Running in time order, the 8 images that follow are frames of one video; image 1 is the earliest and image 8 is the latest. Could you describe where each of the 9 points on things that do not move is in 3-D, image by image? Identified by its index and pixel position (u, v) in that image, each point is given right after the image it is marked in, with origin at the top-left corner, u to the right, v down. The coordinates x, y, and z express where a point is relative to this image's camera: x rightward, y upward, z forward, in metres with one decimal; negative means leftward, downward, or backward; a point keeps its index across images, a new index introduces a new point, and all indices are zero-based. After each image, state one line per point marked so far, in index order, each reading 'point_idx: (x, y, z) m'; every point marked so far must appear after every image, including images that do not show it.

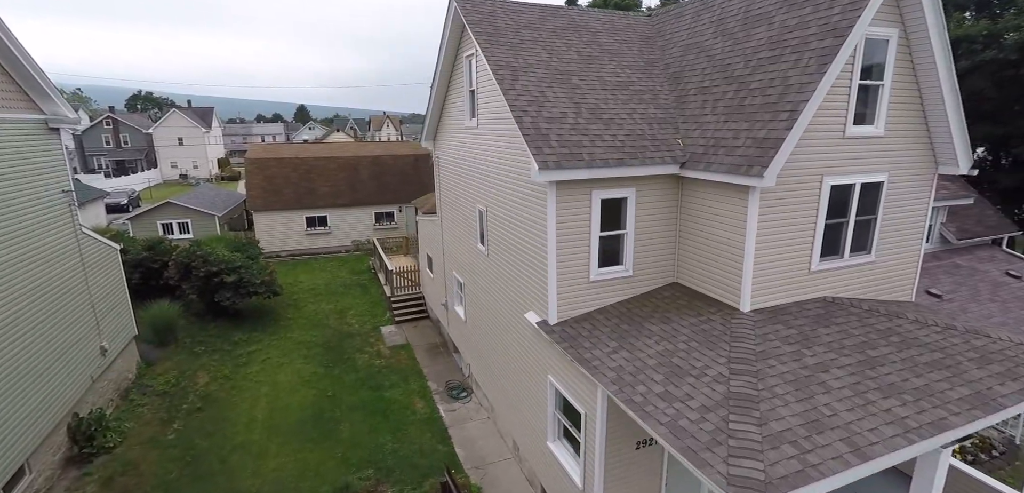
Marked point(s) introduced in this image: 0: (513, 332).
0: (+0.1, -1.6, +9.9) m
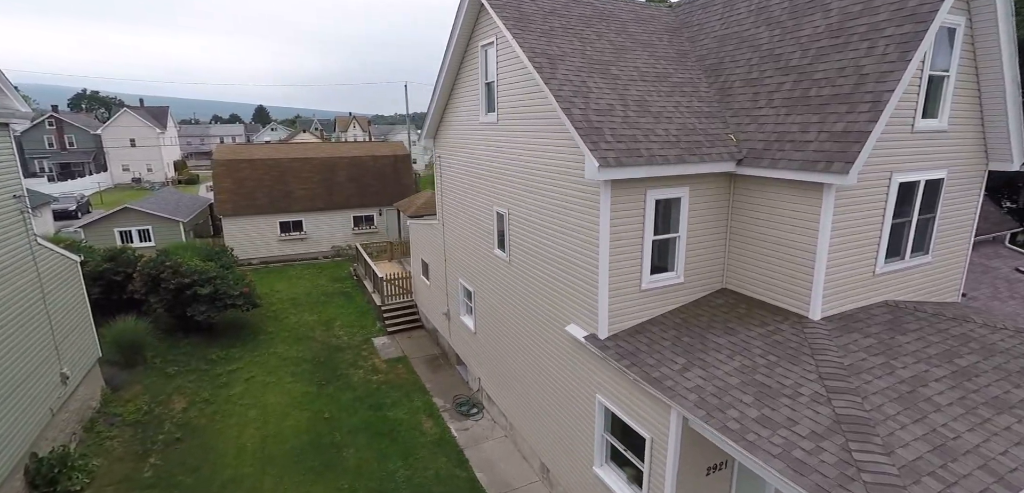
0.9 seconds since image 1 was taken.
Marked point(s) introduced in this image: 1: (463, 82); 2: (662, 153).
0: (+0.7, -1.7, +9.1) m
1: (-1.1, +3.6, +11.3) m
2: (+2.0, +1.3, +7.1) m
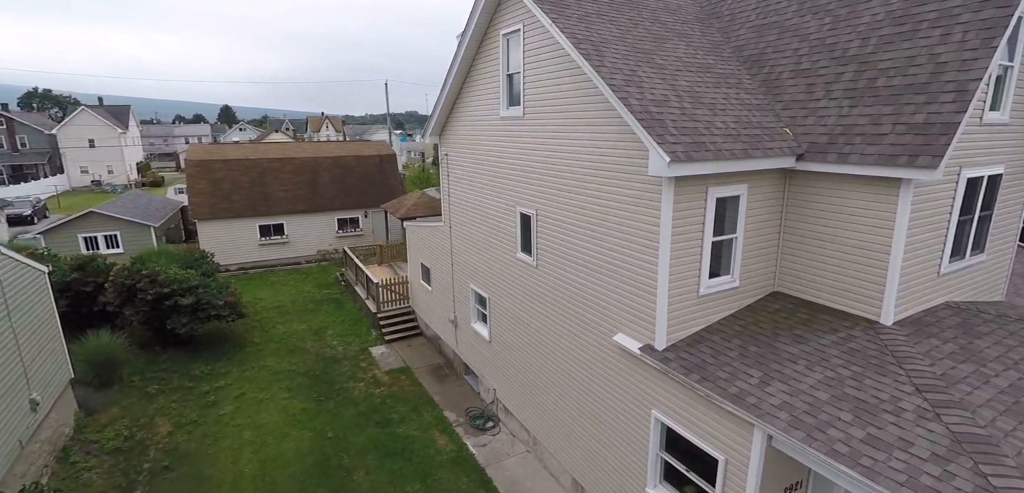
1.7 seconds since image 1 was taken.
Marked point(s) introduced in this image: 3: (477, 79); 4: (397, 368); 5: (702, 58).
0: (+1.2, -1.8, +8.4) m
1: (-0.7, +3.5, +10.6) m
2: (+2.7, +1.3, +6.5) m
3: (-0.7, +3.5, +10.7) m
4: (-3.3, -3.5, +14.8) m
5: (+3.1, +3.1, +8.6) m
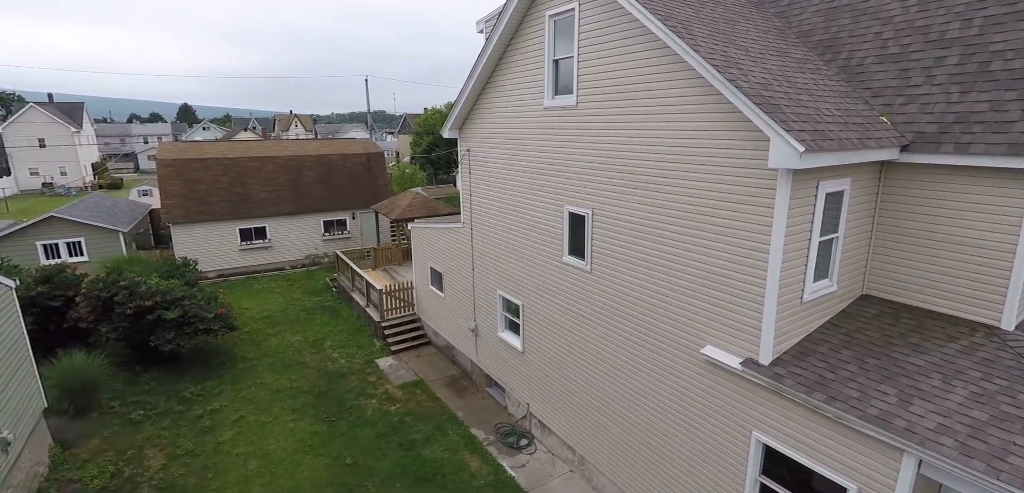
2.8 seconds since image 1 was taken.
0: (+2.2, -1.8, +7.6) m
1: (0.0, +3.5, +9.7) m
2: (+3.7, +1.2, +5.8) m
3: (0.0, +3.4, +9.8) m
4: (-2.7, -3.6, +13.7) m
5: (+4.0, +3.1, +7.9) m
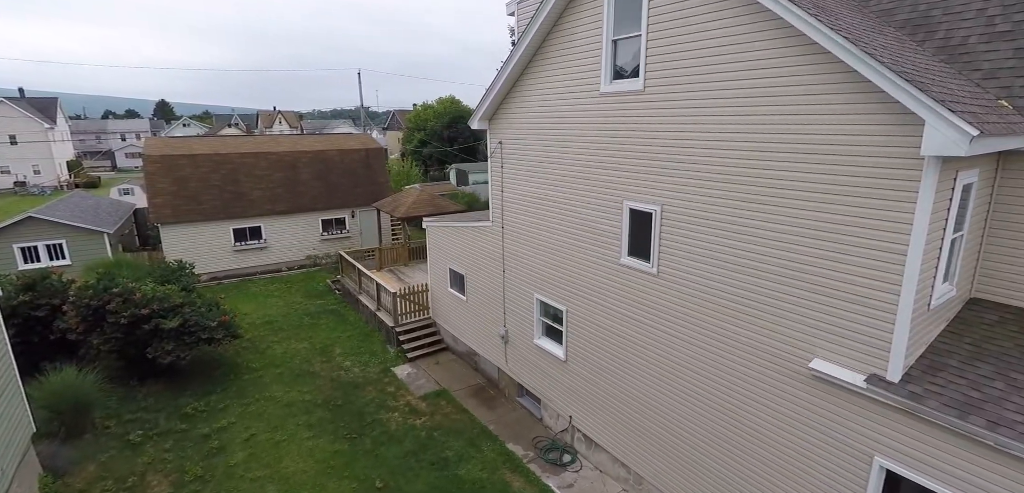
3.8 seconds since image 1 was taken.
0: (+3.1, -1.8, +6.8) m
1: (+0.9, +3.5, +8.8) m
2: (+4.7, +1.2, +5.0) m
3: (+0.8, +3.4, +8.9) m
4: (-2.0, -3.6, +12.8) m
5: (+4.9, +3.1, +7.2) m
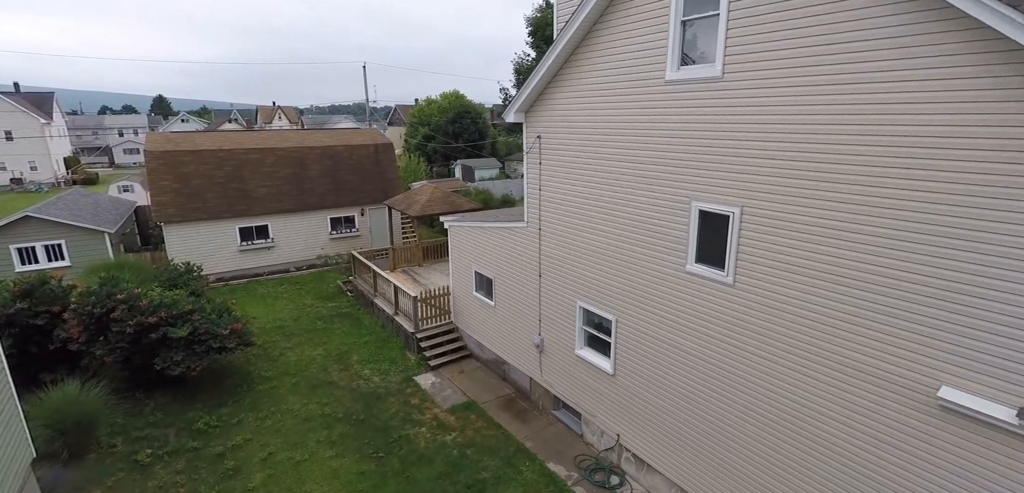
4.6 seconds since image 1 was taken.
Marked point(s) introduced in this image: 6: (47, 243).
0: (+3.9, -1.9, +6.0) m
1: (+1.6, +3.4, +7.9) m
2: (+5.5, +1.1, +4.2) m
3: (+1.6, +3.3, +8.0) m
4: (-1.2, -3.6, +12.0) m
5: (+5.6, +3.1, +6.3) m
6: (-15.9, +0.1, +17.7) m
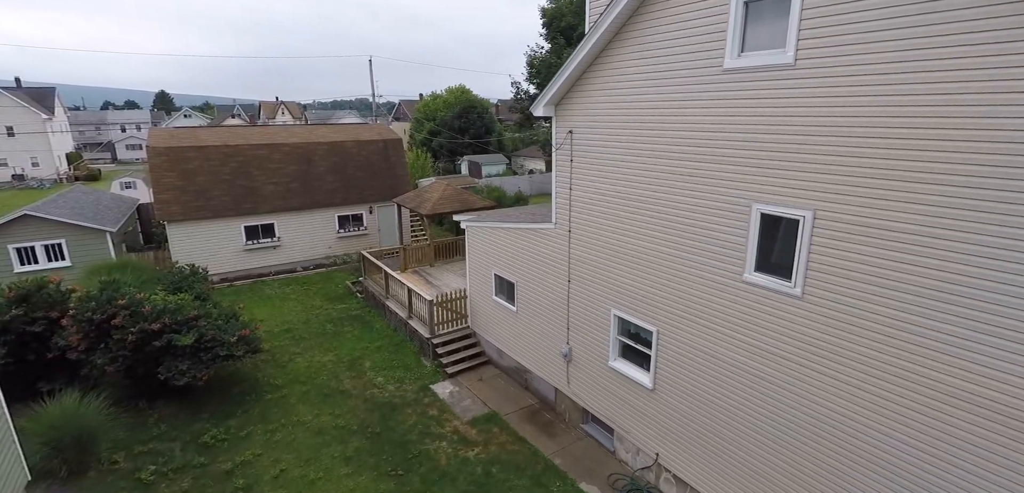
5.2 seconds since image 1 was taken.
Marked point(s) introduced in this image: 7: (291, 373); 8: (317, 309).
0: (+4.4, -2.0, +5.3) m
1: (+2.1, +3.3, +7.2) m
2: (+6.0, +1.0, +3.5) m
3: (+2.1, +3.2, +7.3) m
4: (-0.7, -3.7, +11.3) m
5: (+6.2, +3.0, +5.6) m
6: (-15.3, +0.1, +17.1) m
7: (-5.6, -3.2, +13.1) m
8: (-6.5, -2.1, +17.2) m
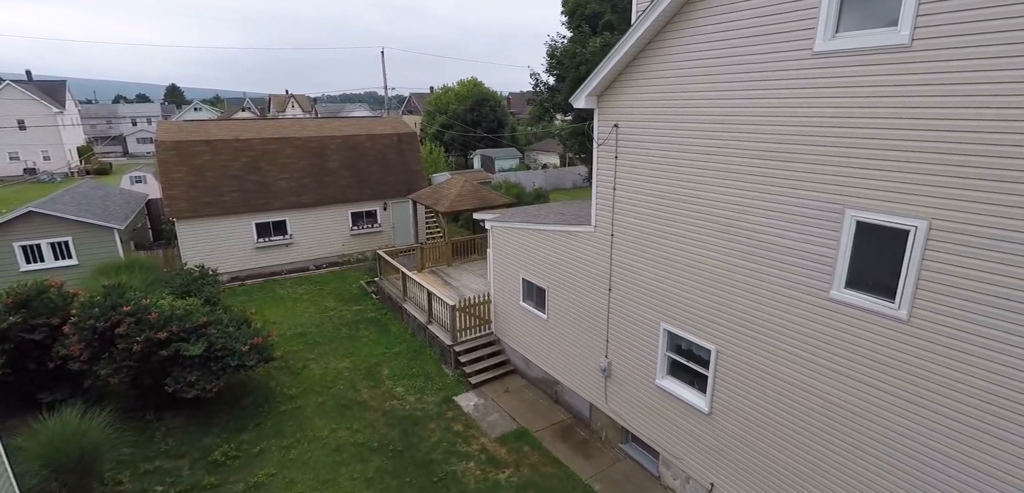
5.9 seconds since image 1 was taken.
0: (+4.9, -2.2, +4.4) m
1: (+2.7, +3.2, +6.2) m
2: (+6.5, +0.8, +2.5) m
3: (+2.7, +3.1, +6.4) m
4: (0.0, -3.7, +10.5) m
5: (+6.7, +2.8, +4.6) m
6: (-14.6, +0.2, +16.5) m
7: (-4.9, -3.2, +12.3) m
8: (-5.7, -2.1, +16.4) m
